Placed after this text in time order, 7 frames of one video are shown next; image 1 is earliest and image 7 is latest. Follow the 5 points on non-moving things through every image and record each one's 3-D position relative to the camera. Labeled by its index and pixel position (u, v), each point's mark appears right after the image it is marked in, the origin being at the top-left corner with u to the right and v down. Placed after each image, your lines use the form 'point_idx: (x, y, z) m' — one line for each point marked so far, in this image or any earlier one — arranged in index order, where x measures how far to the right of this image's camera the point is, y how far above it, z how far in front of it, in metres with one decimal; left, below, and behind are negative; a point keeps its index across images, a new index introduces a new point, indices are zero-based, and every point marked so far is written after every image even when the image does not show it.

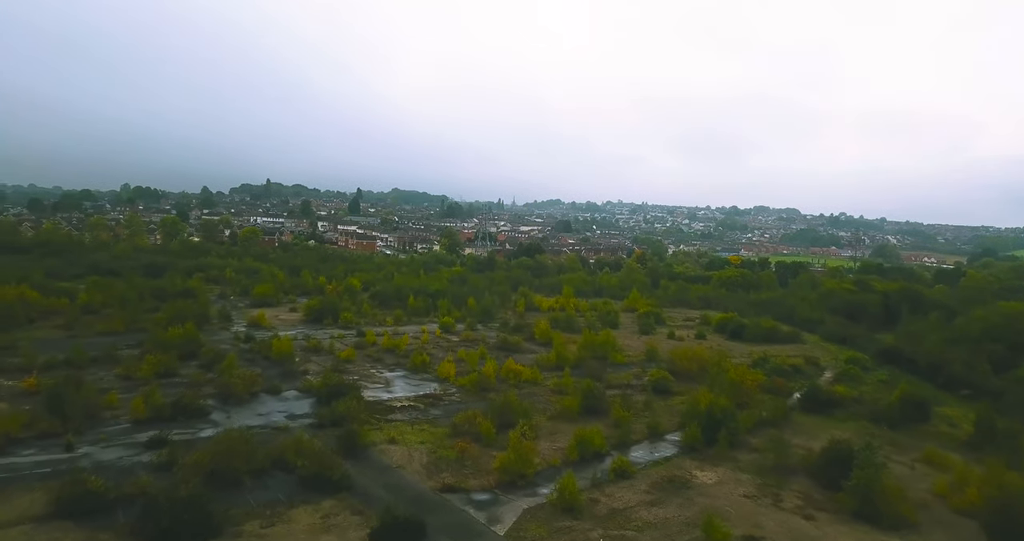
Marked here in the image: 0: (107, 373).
0: (-7.4, -1.9, +14.1) m
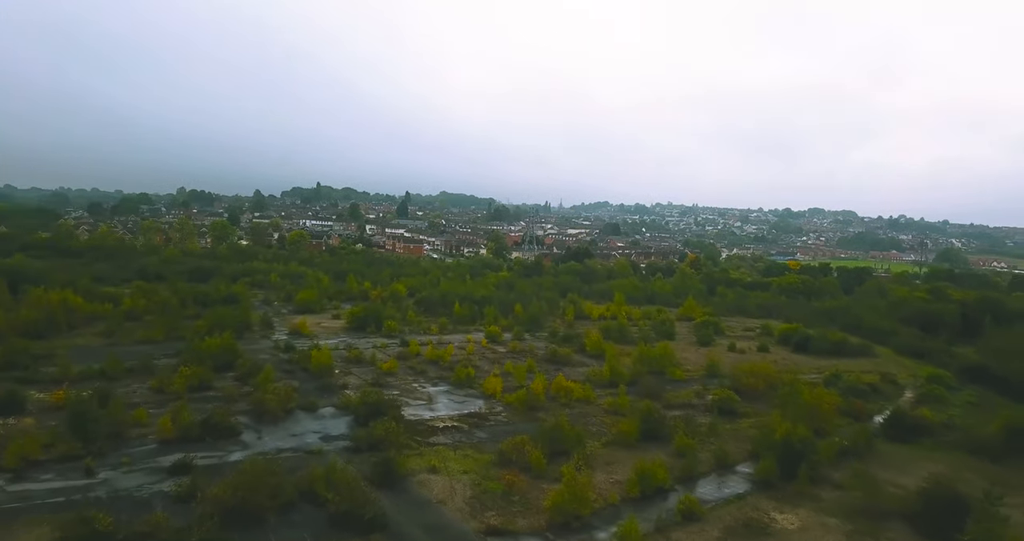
0: (-6.5, -2.0, +13.6) m
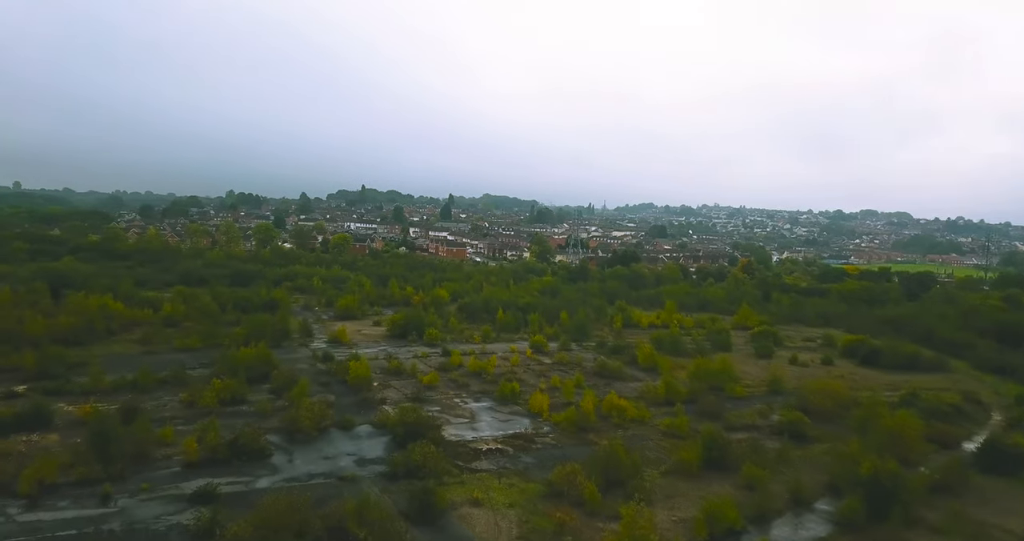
0: (-5.7, -2.2, +13.0) m
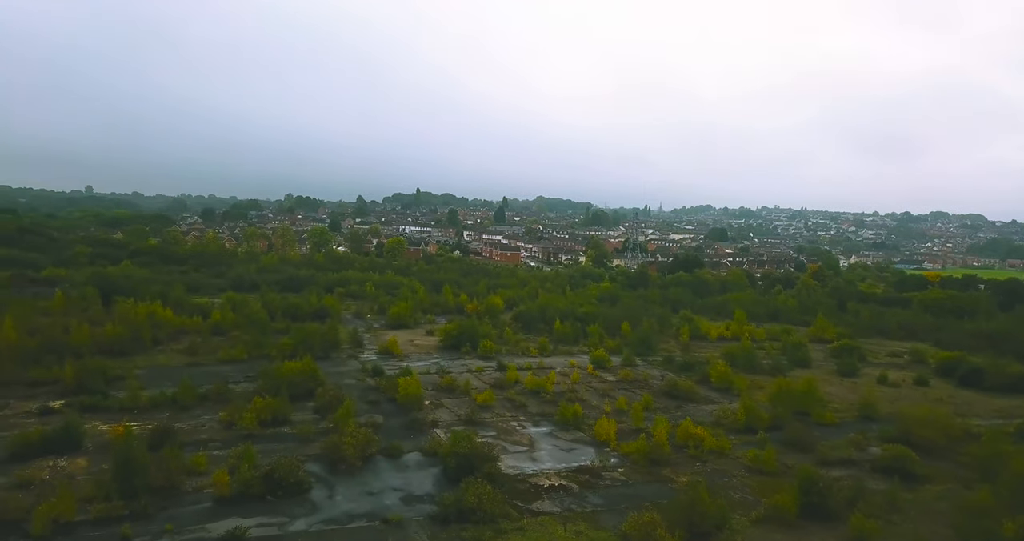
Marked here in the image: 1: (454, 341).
0: (-4.7, -2.3, +12.2) m
1: (-1.4, -1.7, +19.2) m
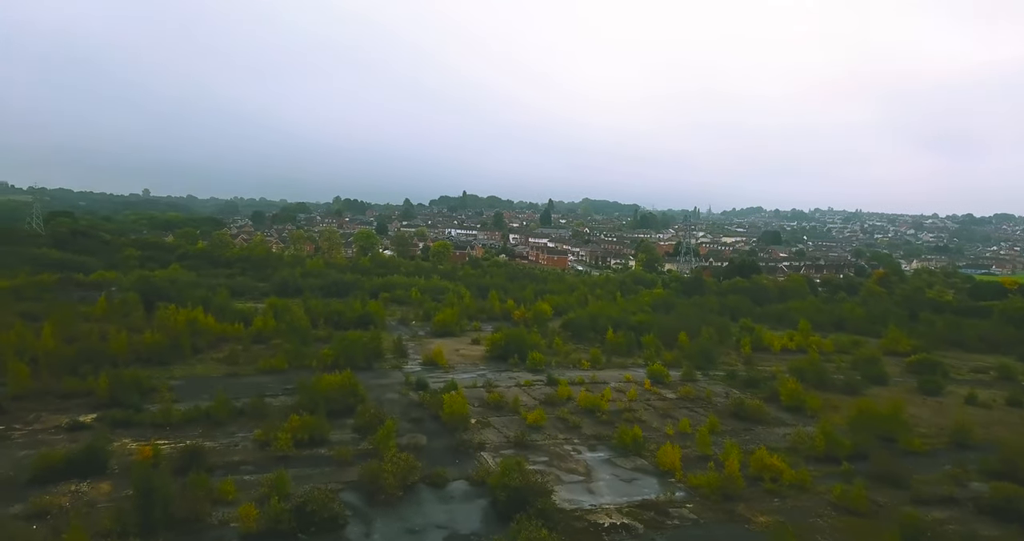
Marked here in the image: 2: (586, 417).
0: (-3.9, -2.5, +11.5) m
1: (-0.3, -1.9, +18.3) m
2: (+1.2, -2.5, +13.0) m
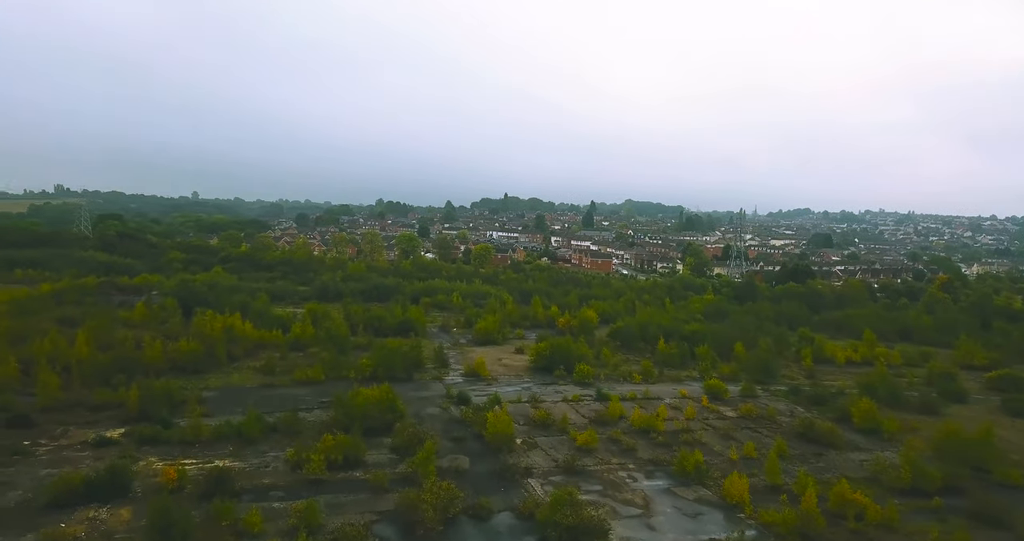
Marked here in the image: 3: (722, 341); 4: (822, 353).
0: (-3.3, -2.6, +10.8) m
1: (+0.8, -2.1, +17.4) m
2: (+2.0, -2.6, +12.0) m
3: (+5.3, -1.8, +19.5) m
4: (+7.9, -2.1, +19.7) m
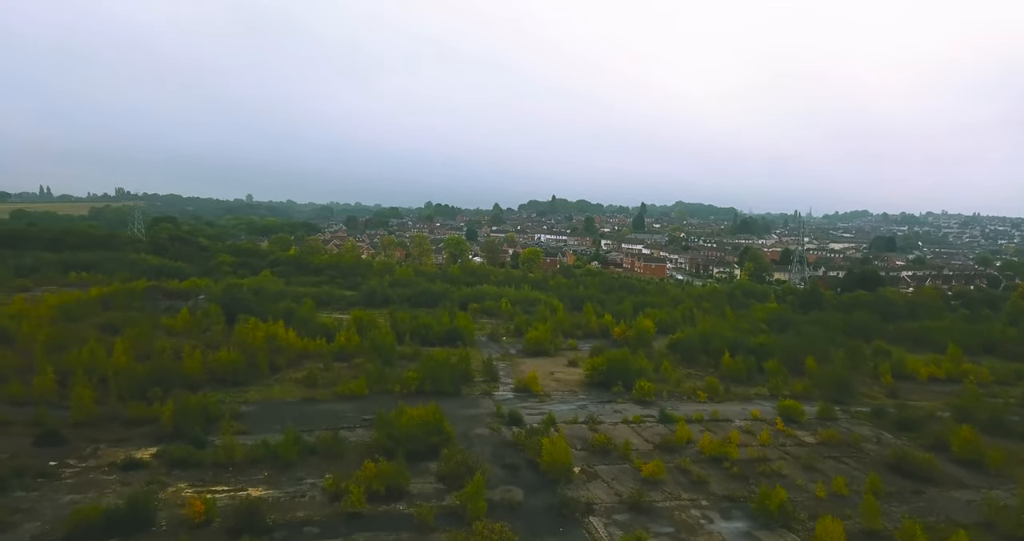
0: (-2.5, -2.7, +9.9) m
1: (+1.9, -2.2, +16.2) m
2: (+2.8, -2.8, +10.8) m
3: (+6.6, -2.0, +18.1) m
4: (+9.2, -2.3, +18.2) m
